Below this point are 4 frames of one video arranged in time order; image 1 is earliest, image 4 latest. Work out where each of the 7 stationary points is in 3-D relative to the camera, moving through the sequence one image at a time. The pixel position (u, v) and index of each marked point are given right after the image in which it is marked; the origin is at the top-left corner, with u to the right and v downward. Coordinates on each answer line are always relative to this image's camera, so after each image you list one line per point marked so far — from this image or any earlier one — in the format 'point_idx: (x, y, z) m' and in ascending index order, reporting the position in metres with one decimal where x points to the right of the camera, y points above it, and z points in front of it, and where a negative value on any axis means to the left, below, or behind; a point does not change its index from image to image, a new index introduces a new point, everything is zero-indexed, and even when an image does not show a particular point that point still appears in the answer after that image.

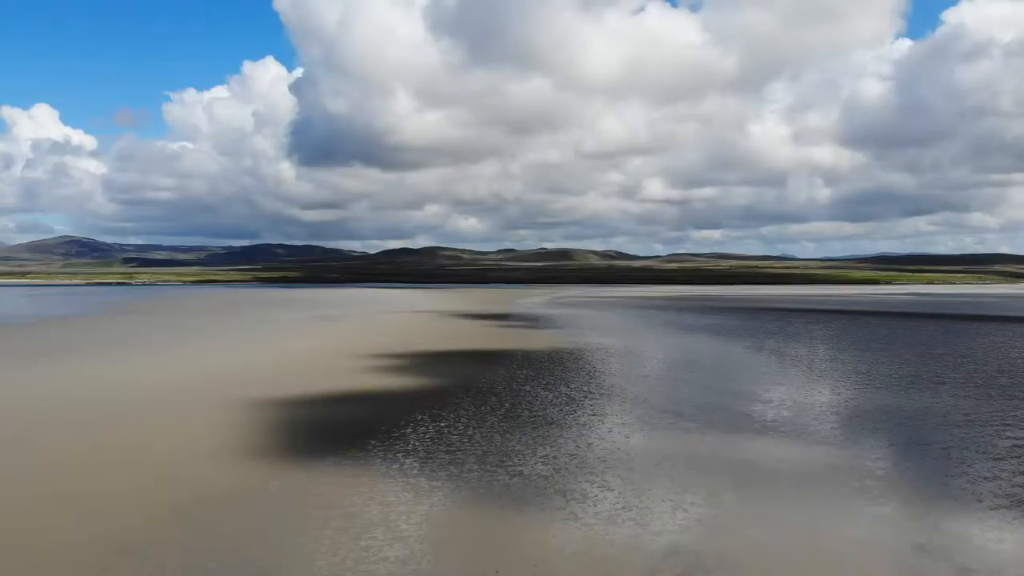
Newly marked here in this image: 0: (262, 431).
0: (-6.6, -3.4, +16.9) m
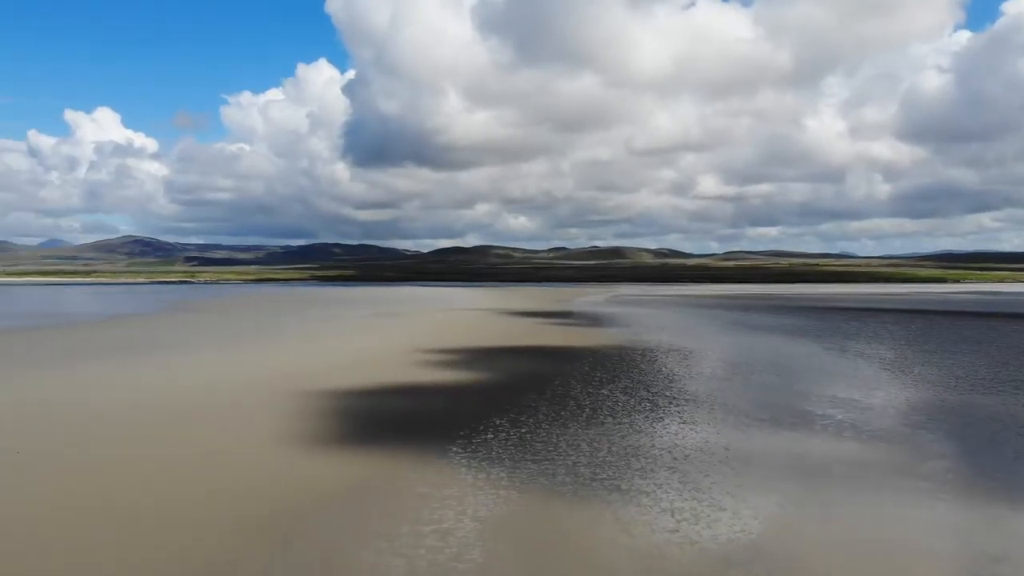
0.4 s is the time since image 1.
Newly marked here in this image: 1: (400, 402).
0: (-5.1, -3.4, +16.4) m
1: (-3.6, -3.4, +19.5) m
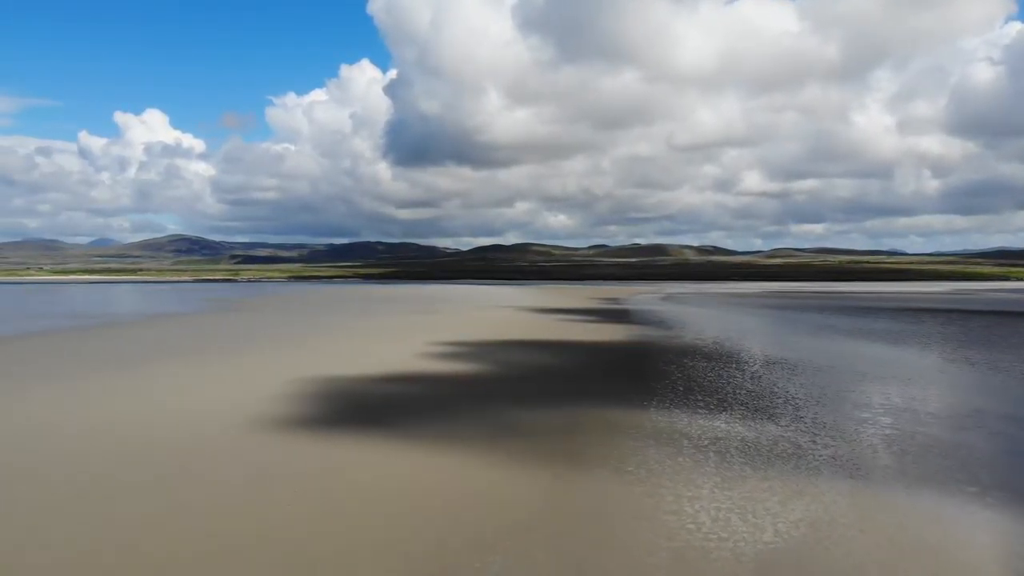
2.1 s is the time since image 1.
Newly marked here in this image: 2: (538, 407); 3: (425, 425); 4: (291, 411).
0: (-4.0, -3.4, +16.1) m
1: (-2.4, -3.3, +19.1) m
2: (+0.5, -3.3, +17.3) m
3: (-2.3, -3.3, +15.4) m
4: (-5.8, -3.3, +16.7) m
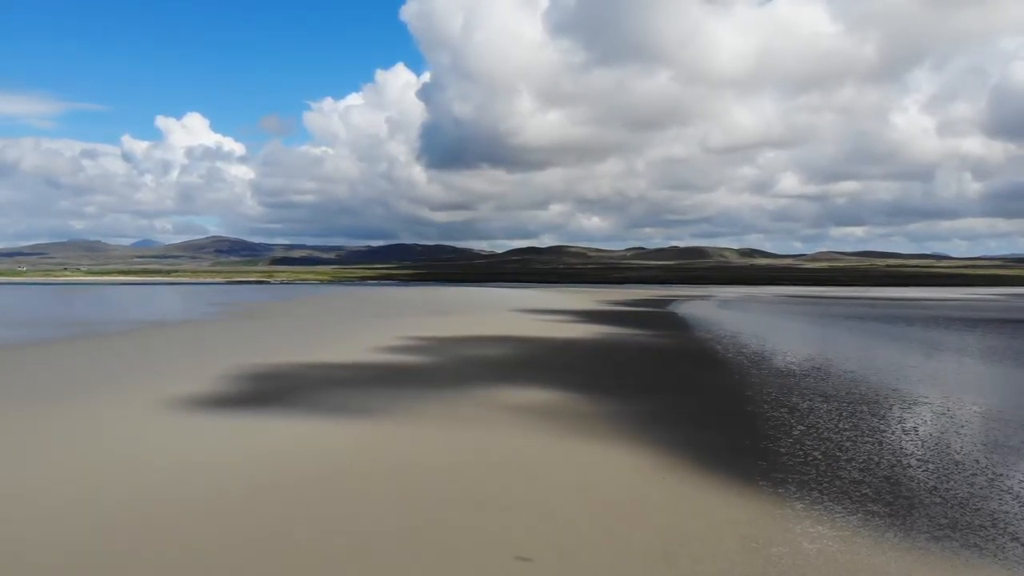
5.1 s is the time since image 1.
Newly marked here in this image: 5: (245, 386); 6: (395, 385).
0: (-3.1, -3.4, +15.9) m
1: (-1.3, -3.4, +18.8) m
2: (+1.5, -3.4, +16.9) m
3: (-1.4, -3.4, +15.1) m
4: (-4.9, -3.3, +16.5) m
5: (-7.9, -3.1, +19.5) m
6: (-3.4, -3.3, +20.6) m
